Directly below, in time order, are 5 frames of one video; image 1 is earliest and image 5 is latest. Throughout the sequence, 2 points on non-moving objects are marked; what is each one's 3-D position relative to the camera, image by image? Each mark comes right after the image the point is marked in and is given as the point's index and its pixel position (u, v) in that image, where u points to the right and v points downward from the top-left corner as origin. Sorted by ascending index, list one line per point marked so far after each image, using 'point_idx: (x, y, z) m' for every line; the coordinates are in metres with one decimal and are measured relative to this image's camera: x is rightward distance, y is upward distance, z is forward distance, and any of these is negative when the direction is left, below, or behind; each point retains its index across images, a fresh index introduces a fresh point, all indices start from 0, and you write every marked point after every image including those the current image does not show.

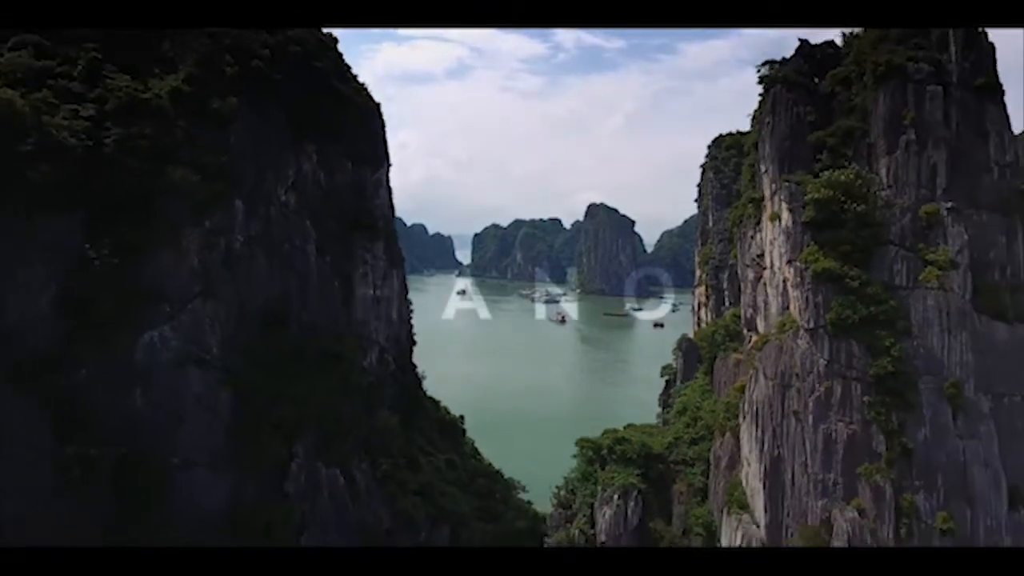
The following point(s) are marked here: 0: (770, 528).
0: (+2.9, -2.8, +7.0) m
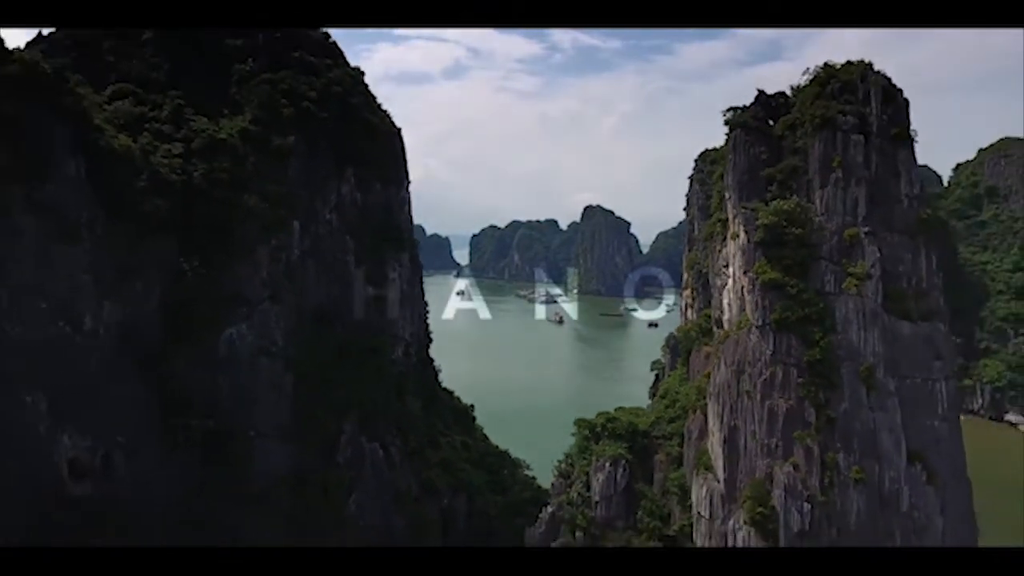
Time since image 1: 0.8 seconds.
0: (+3.1, -2.8, +8.9) m
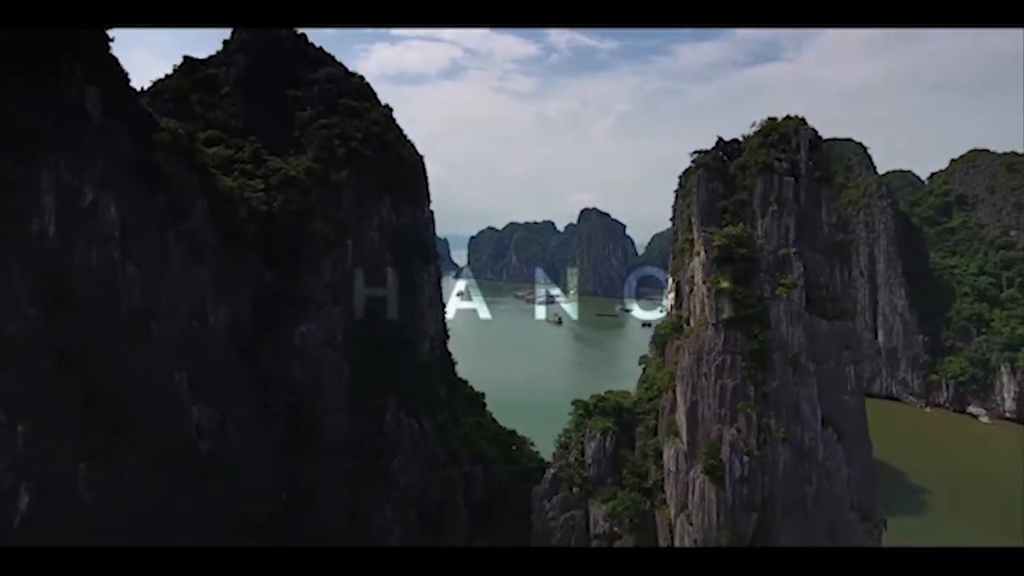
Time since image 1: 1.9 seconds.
0: (+3.4, -3.0, +11.6) m
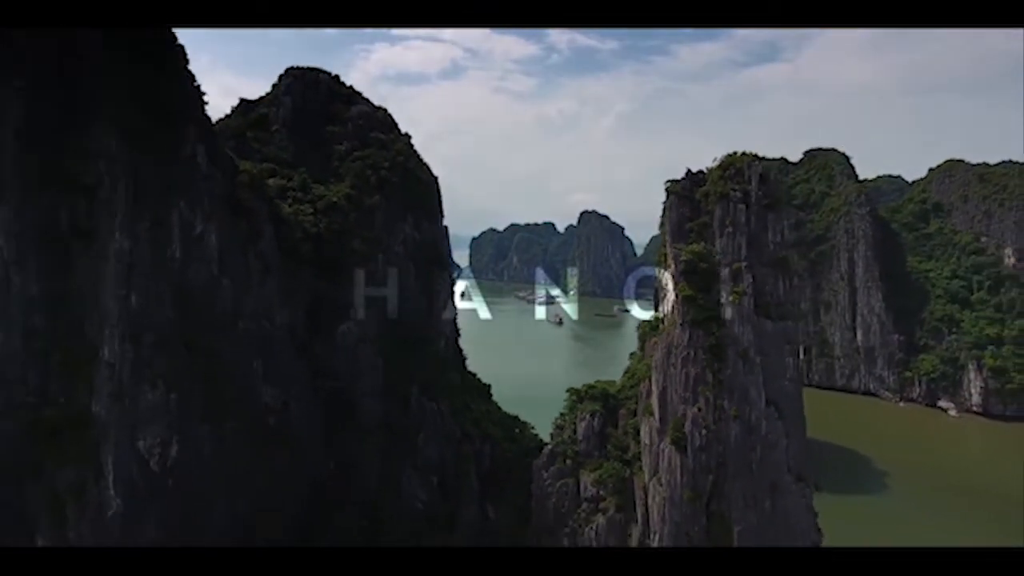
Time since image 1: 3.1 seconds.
0: (+3.5, -3.1, +14.3) m
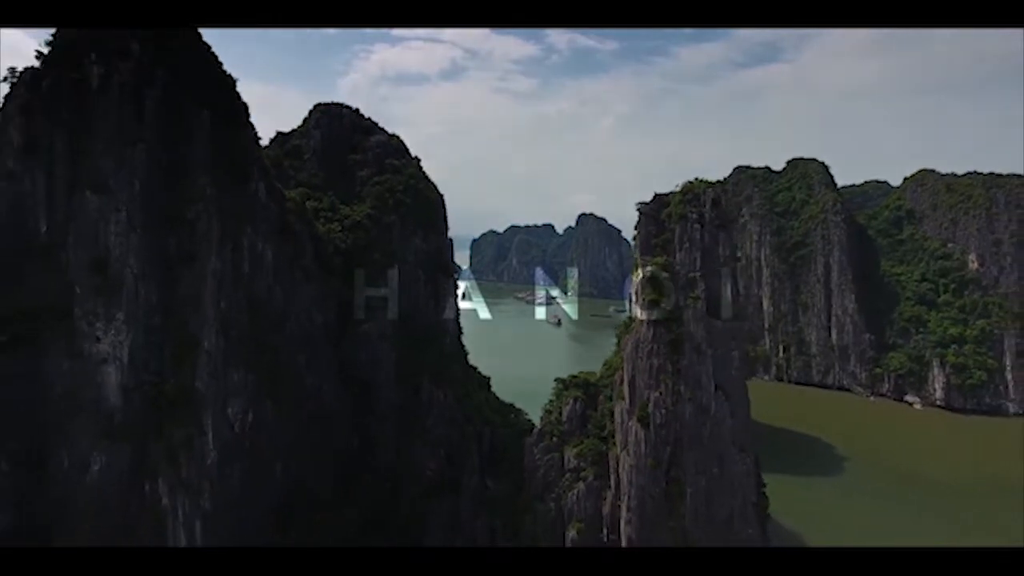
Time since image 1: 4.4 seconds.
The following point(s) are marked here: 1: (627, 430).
0: (+3.3, -3.3, +17.3) m
1: (+3.2, -3.9, +16.8) m
